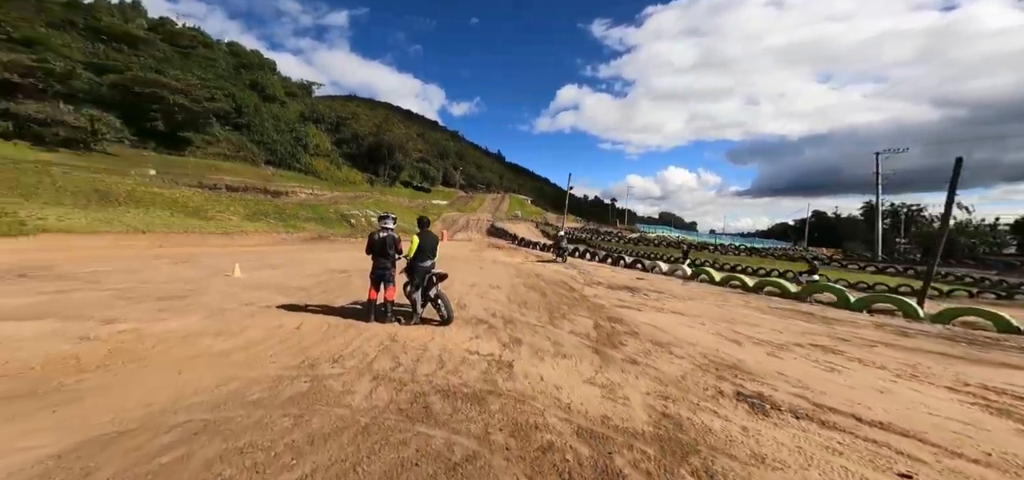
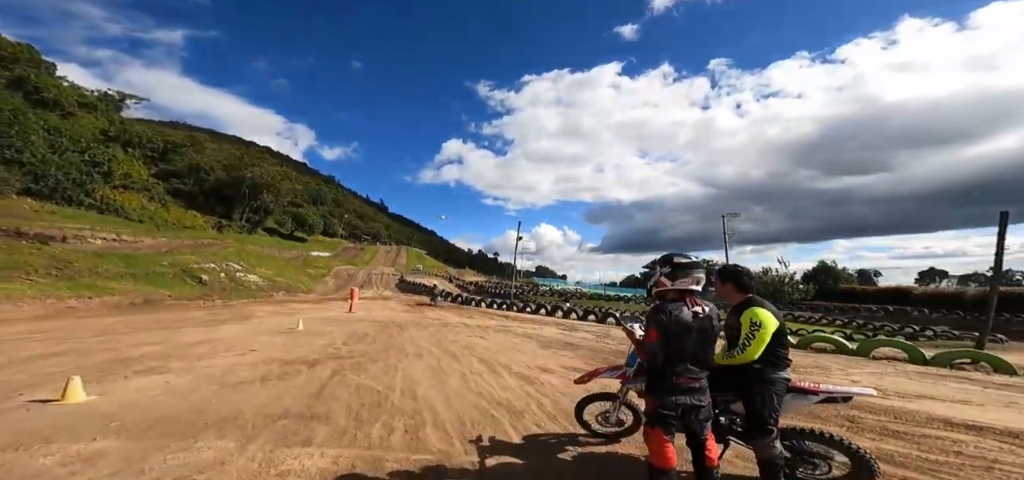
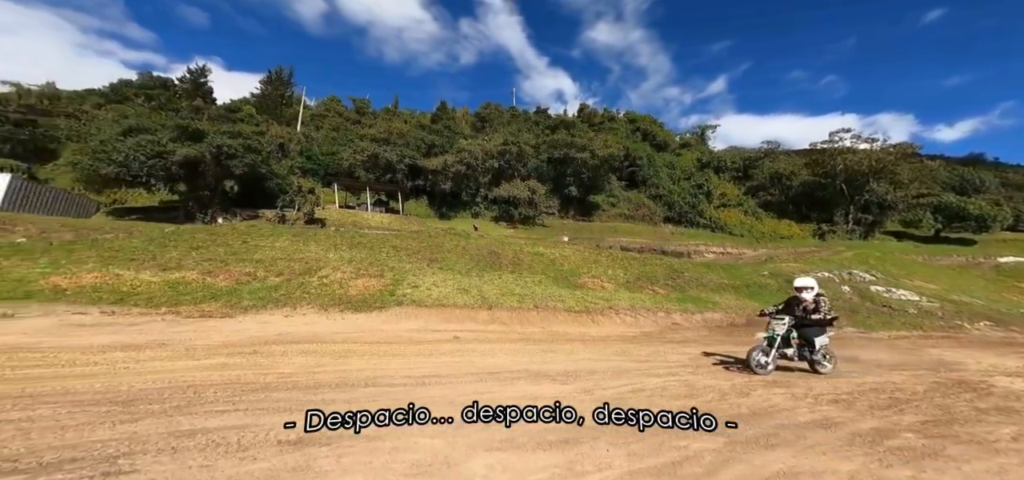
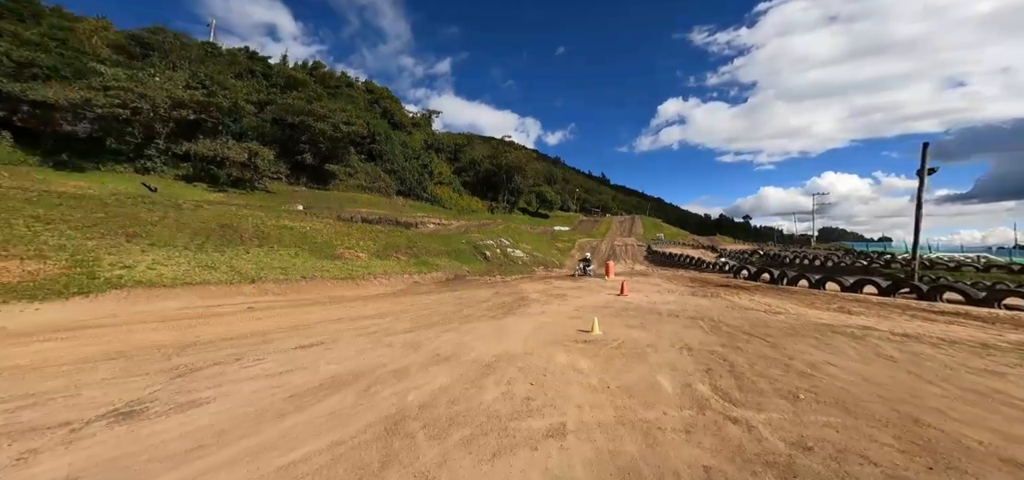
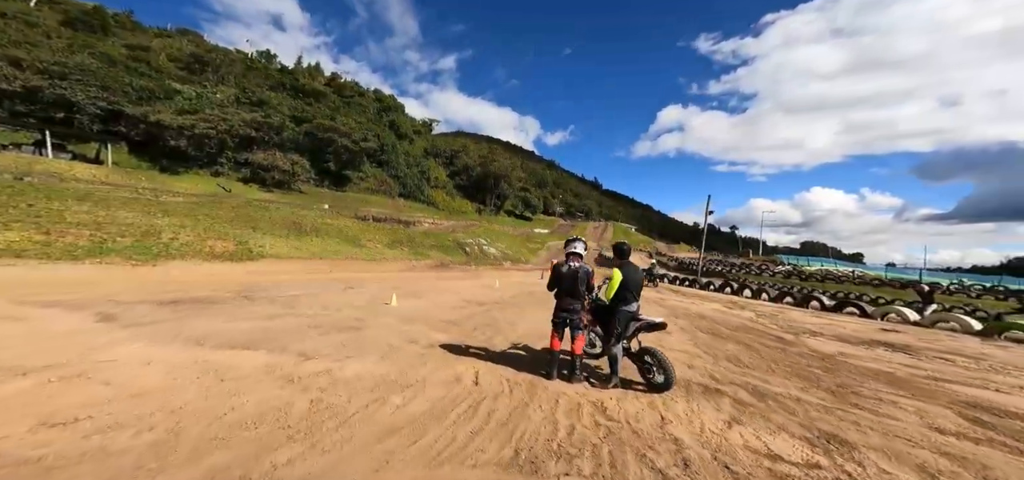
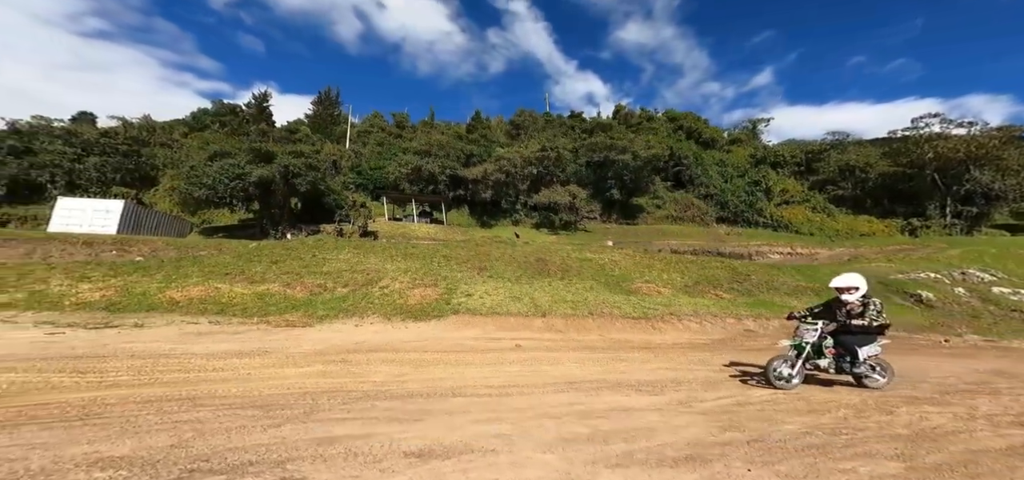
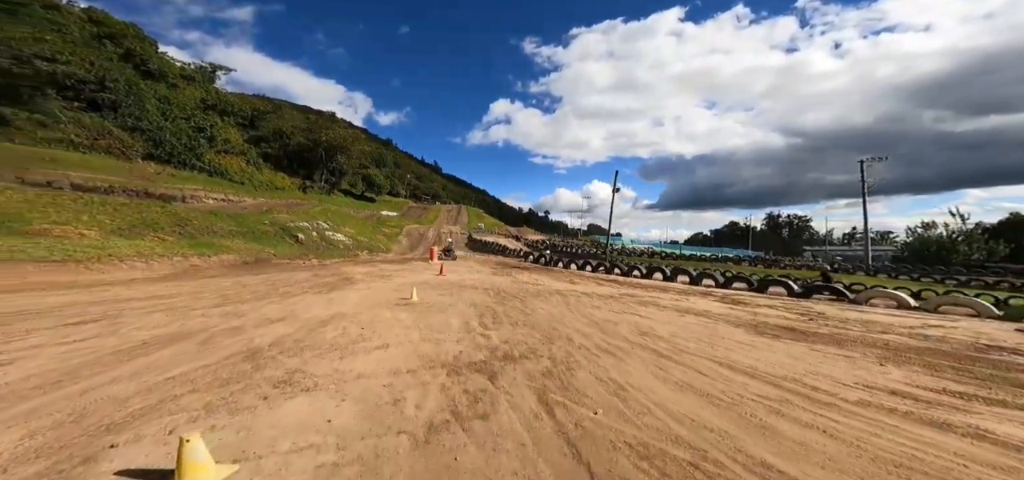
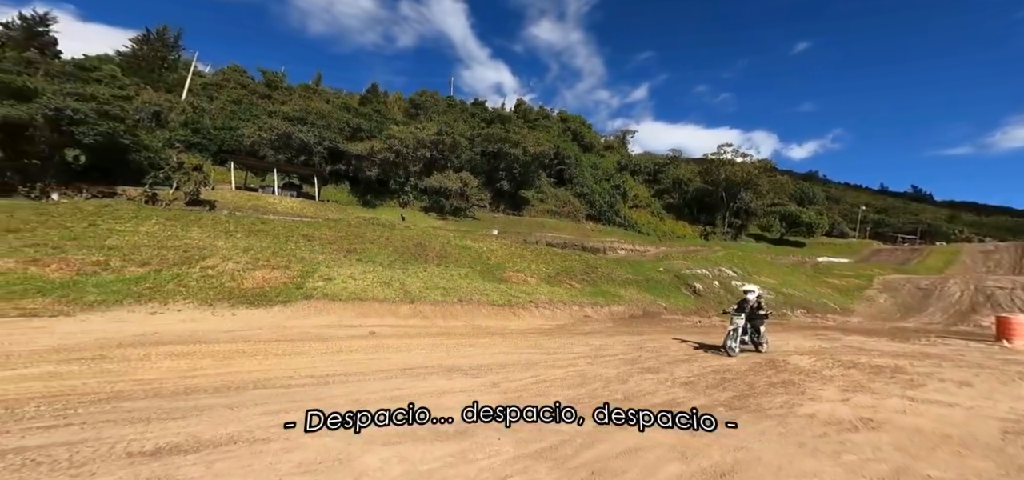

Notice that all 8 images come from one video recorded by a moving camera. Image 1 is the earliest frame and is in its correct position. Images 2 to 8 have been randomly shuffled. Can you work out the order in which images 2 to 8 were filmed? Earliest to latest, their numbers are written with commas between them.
5, 2, 7, 4, 8, 3, 6
